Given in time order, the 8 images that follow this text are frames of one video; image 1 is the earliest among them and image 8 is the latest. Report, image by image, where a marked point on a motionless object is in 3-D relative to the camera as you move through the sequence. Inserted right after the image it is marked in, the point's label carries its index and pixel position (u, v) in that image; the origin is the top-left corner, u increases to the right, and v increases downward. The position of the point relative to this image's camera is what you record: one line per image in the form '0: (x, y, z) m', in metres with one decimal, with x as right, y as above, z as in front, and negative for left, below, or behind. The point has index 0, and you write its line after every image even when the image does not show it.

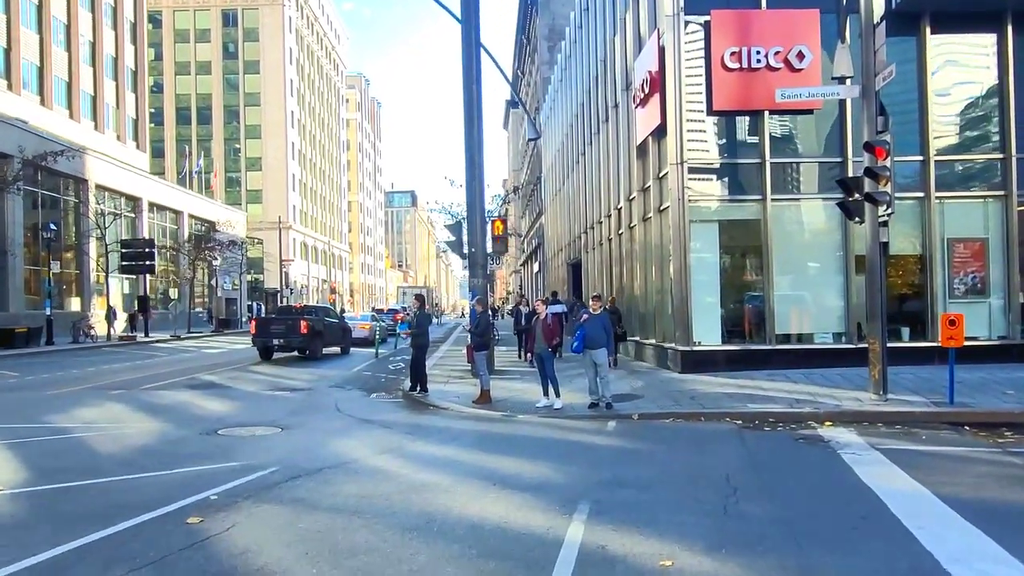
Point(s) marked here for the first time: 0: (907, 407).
0: (+5.8, -1.8, +10.8) m
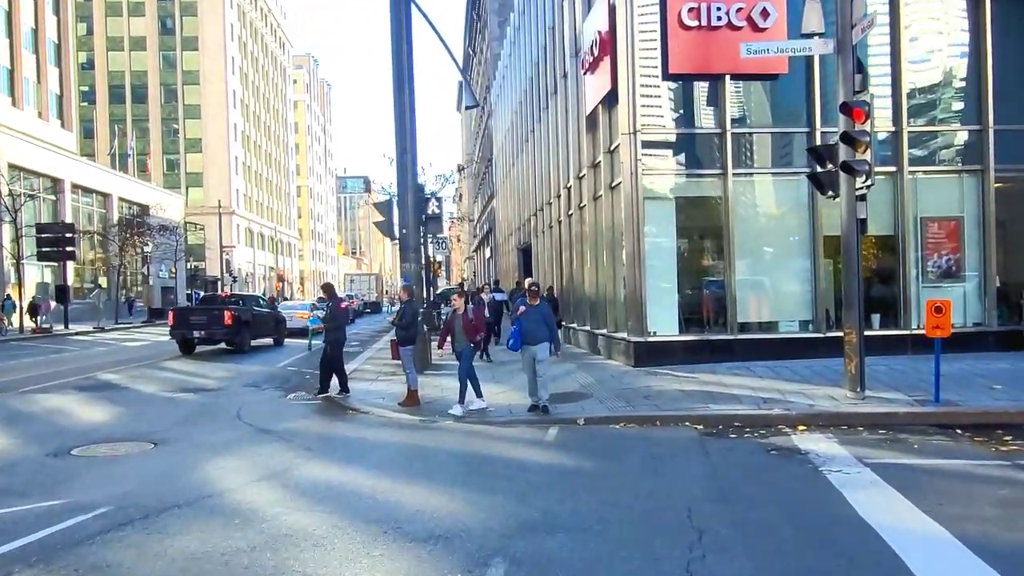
0: (+4.8, -1.5, +9.4) m
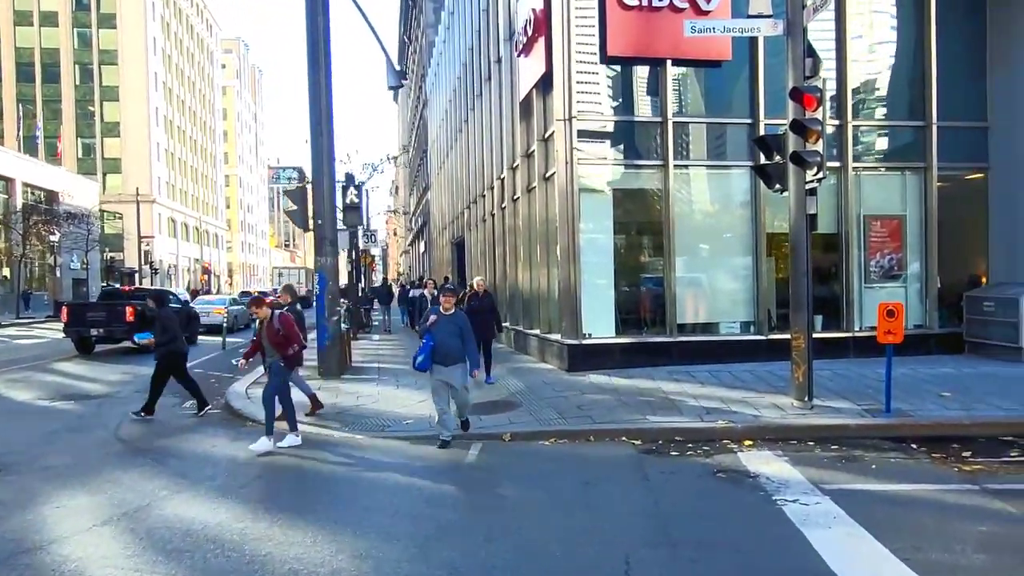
0: (+3.9, -1.5, +8.7) m
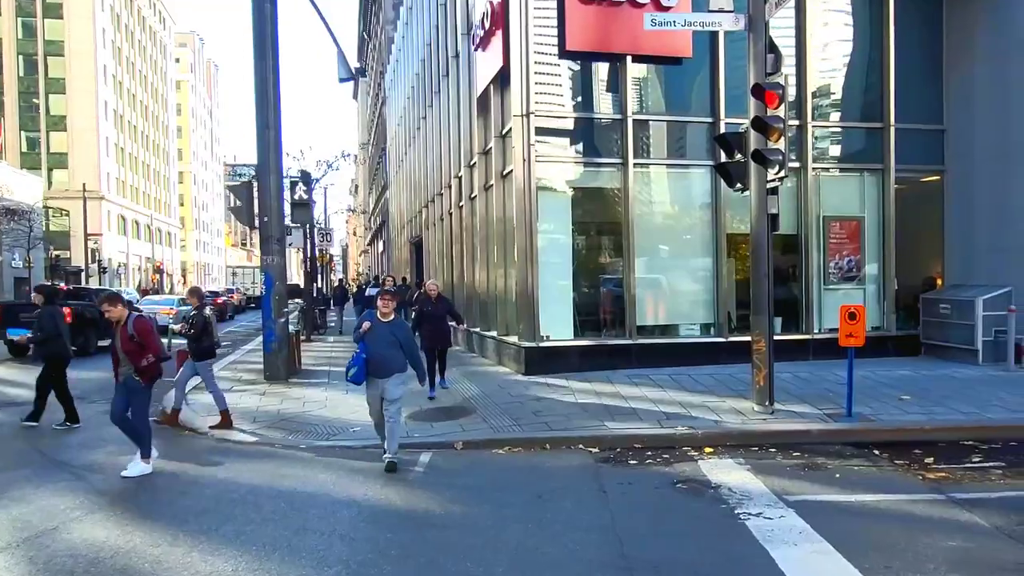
0: (+3.3, -1.6, +8.5) m
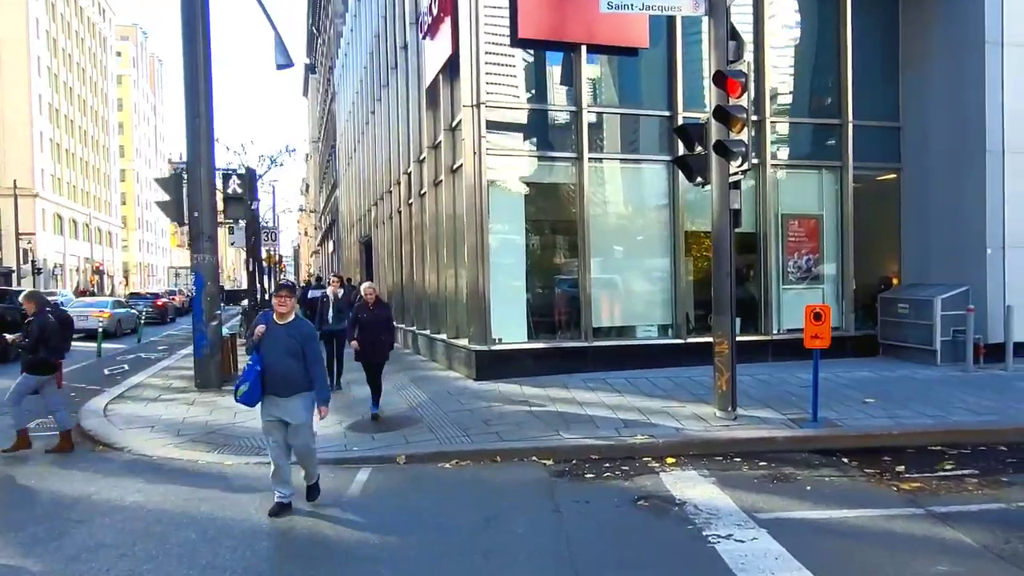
0: (+2.8, -1.6, +8.1) m
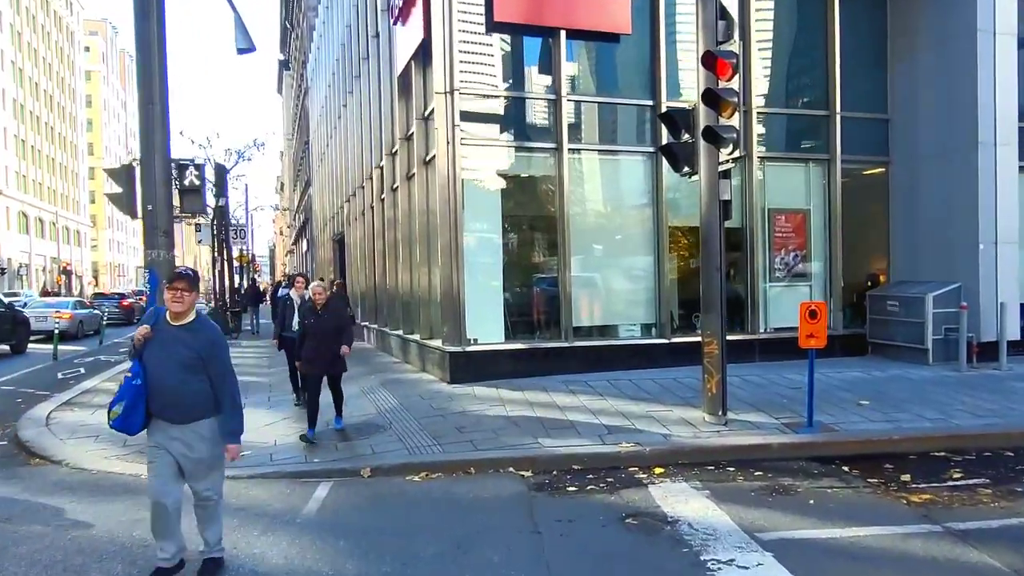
0: (+2.5, -1.5, +7.5) m
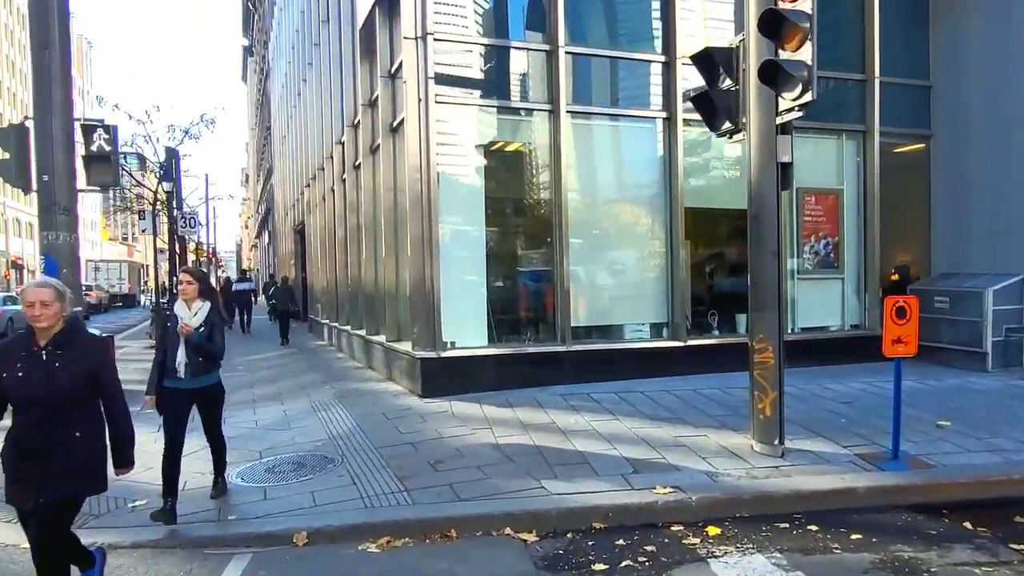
0: (+2.5, -1.4, +5.6) m
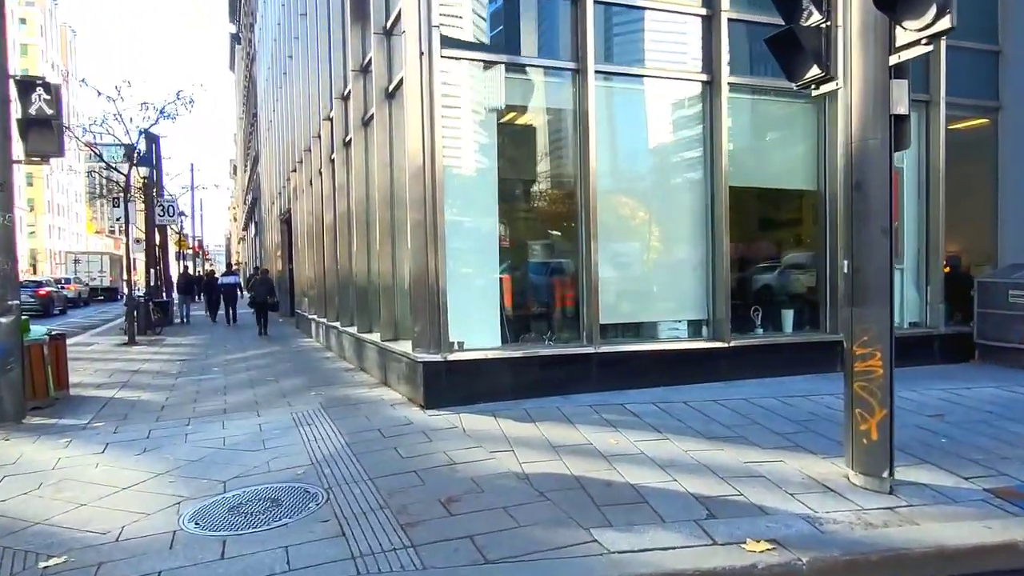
0: (+2.7, -1.4, +4.3) m
